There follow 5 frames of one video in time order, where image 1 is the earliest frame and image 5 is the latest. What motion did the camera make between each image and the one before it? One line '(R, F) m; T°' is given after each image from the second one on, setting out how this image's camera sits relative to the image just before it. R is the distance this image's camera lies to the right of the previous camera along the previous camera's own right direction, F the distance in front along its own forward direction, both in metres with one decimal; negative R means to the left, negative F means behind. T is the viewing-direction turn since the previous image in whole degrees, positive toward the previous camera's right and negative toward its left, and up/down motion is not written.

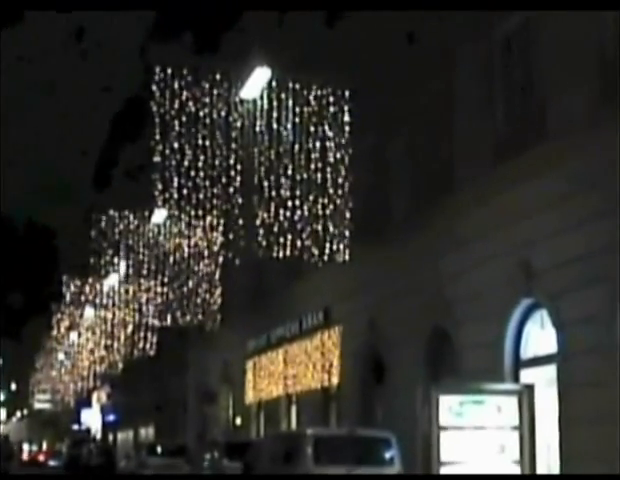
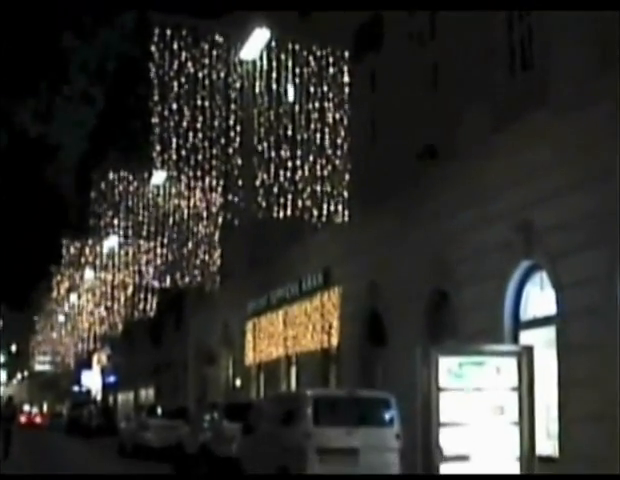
(0.0, 0.0) m; 0°
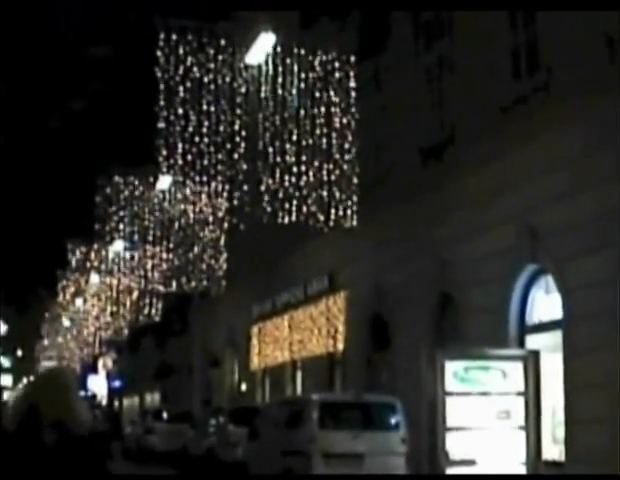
(0.0, 0.0) m; 0°
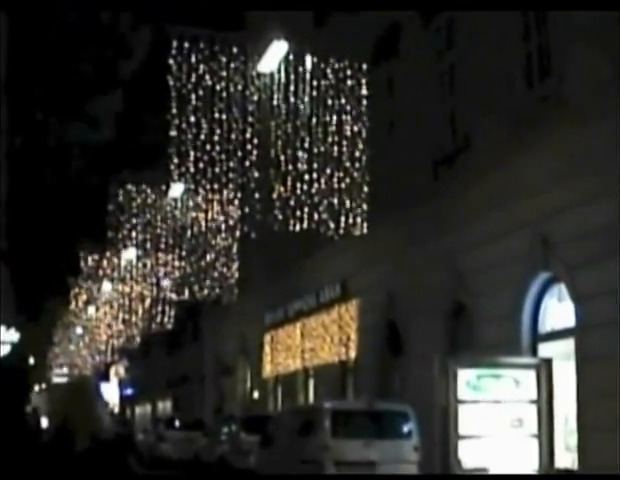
(0.0, 0.0) m; 0°
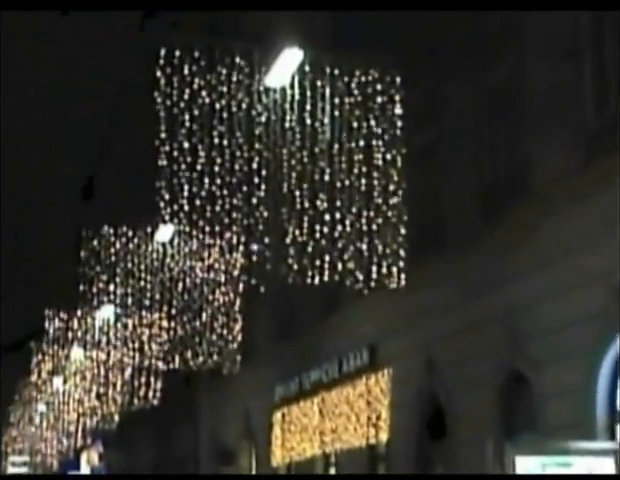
(0.0, +2.6) m; -1°
